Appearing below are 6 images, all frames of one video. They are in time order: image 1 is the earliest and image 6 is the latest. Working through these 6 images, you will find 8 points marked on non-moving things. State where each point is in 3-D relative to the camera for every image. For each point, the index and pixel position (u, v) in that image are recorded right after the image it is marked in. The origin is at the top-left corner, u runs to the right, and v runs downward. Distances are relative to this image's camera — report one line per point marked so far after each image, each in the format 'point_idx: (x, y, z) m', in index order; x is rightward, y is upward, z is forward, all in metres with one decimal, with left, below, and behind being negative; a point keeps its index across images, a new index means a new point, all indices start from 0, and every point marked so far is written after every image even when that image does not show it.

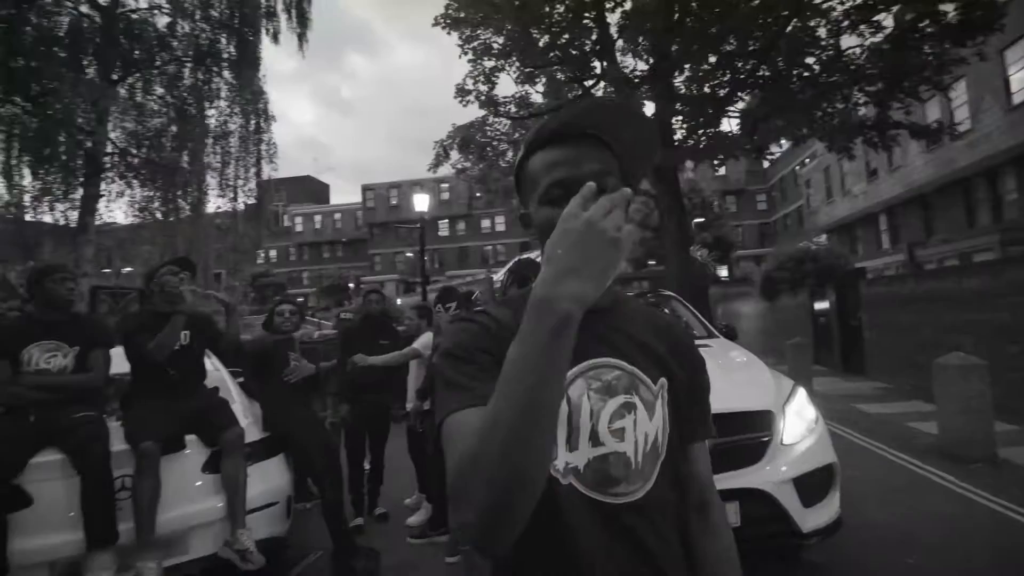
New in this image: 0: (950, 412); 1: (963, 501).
0: (+5.0, -1.4, +5.9) m
1: (+4.1, -1.9, +4.7) m
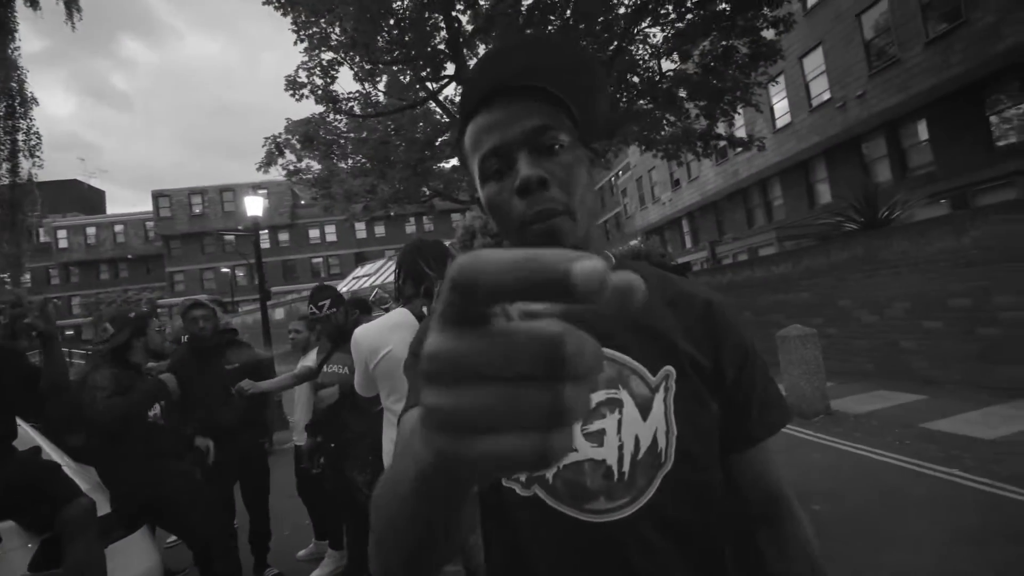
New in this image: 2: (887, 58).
0: (+3.7, -1.2, +6.9) m
1: (+3.3, -1.7, +5.5) m
2: (+10.7, +6.5, +14.7) m
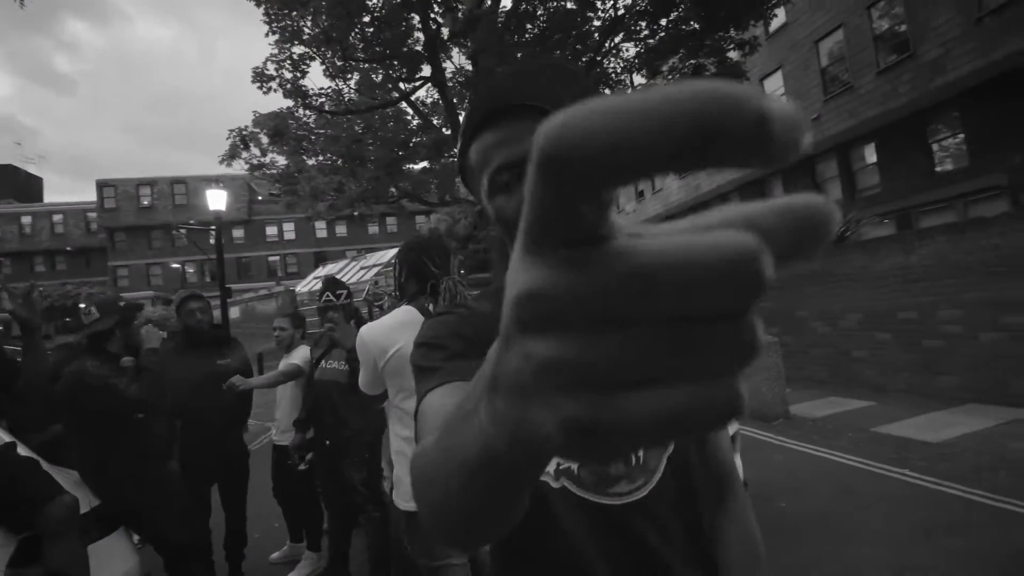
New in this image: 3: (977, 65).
0: (+3.4, -1.3, +7.2) m
1: (+3.0, -1.8, +5.7) m
2: (+10.0, +6.1, +15.6) m
3: (+10.9, +5.2, +12.2) m
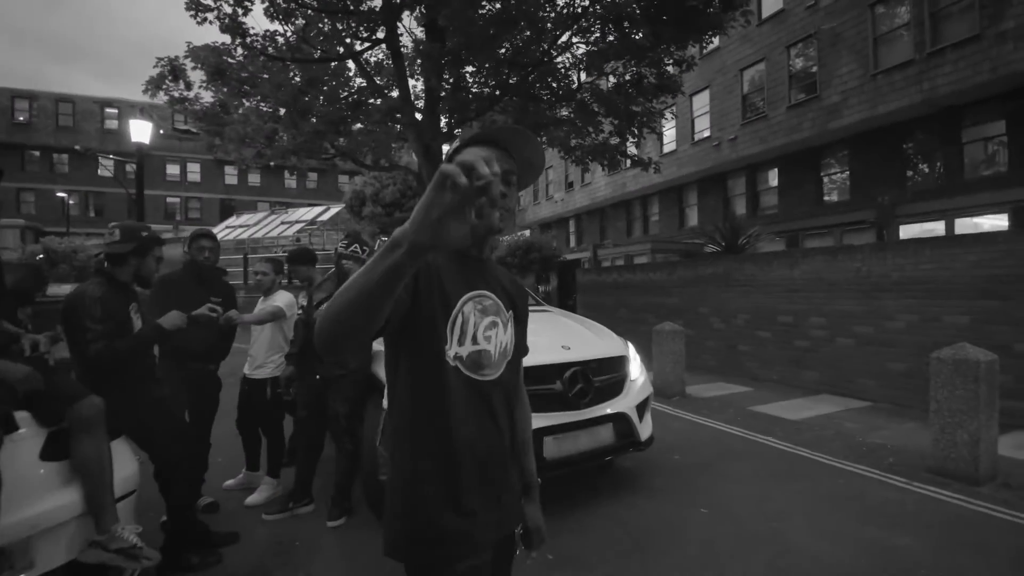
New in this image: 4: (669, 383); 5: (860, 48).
0: (+2.4, -1.2, +8.3) m
1: (+2.2, -1.7, +6.8) m
2: (+8.3, +5.9, +17.4) m
3: (+9.7, +4.8, +14.2) m
4: (+2.5, -1.5, +8.2) m
5: (+9.7, +6.7, +14.4) m
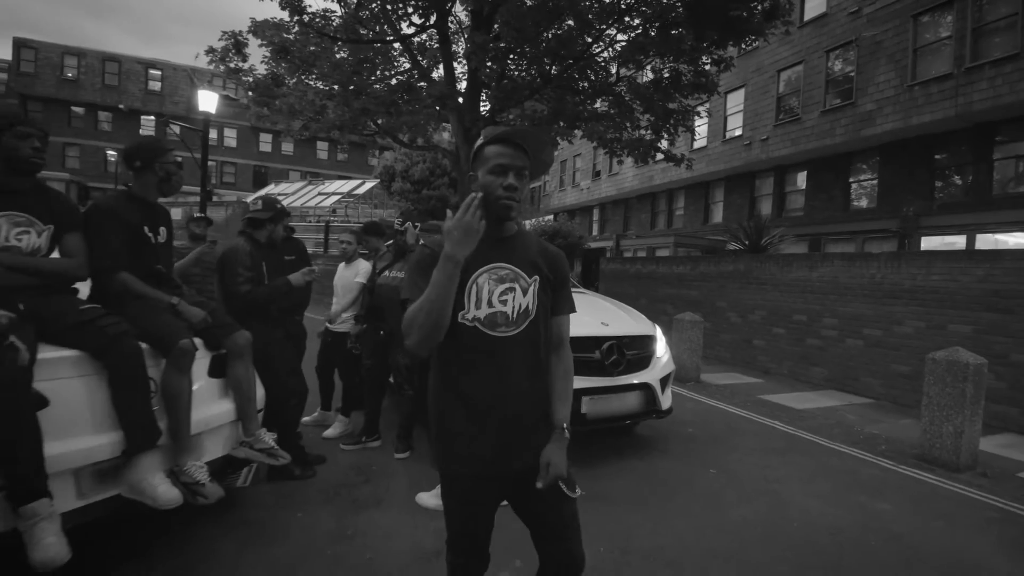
0: (+2.9, -1.1, +8.9) m
1: (+2.6, -1.6, +7.5) m
2: (+9.5, +5.9, +17.6) m
3: (+10.8, +4.5, +14.5) m
4: (+3.0, -1.4, +8.9) m
5: (+10.9, +6.5, +14.6) m
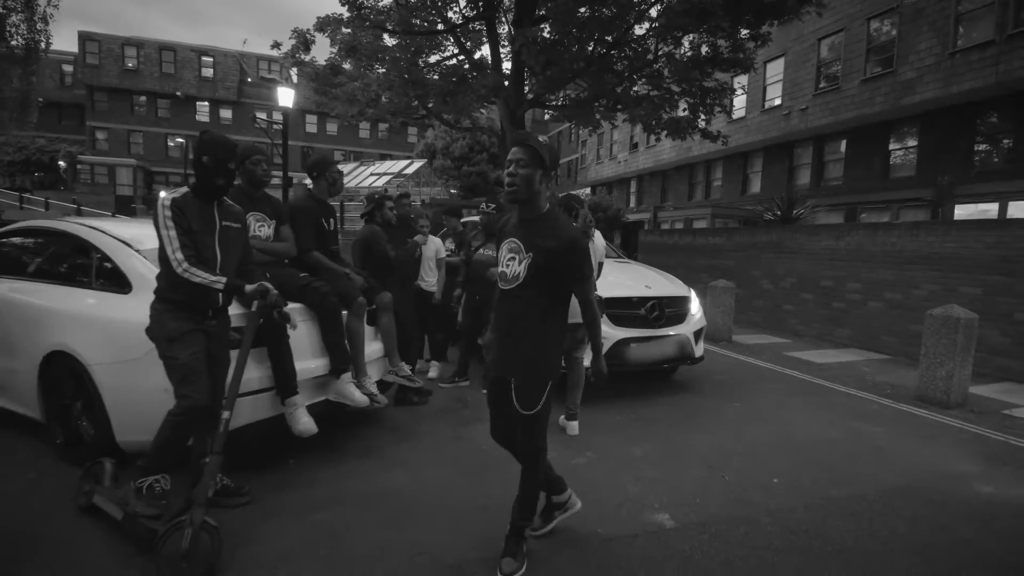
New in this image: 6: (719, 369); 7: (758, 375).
0: (+3.9, -0.5, +9.9) m
1: (+3.5, -1.1, +8.5) m
2: (+11.0, +7.0, +17.8) m
3: (+12.0, +5.5, +14.6) m
4: (+3.9, -0.8, +9.9) m
5: (+12.1, +7.4, +14.7) m
6: (+3.0, -1.2, +7.6) m
7: (+3.5, -1.3, +7.5) m
